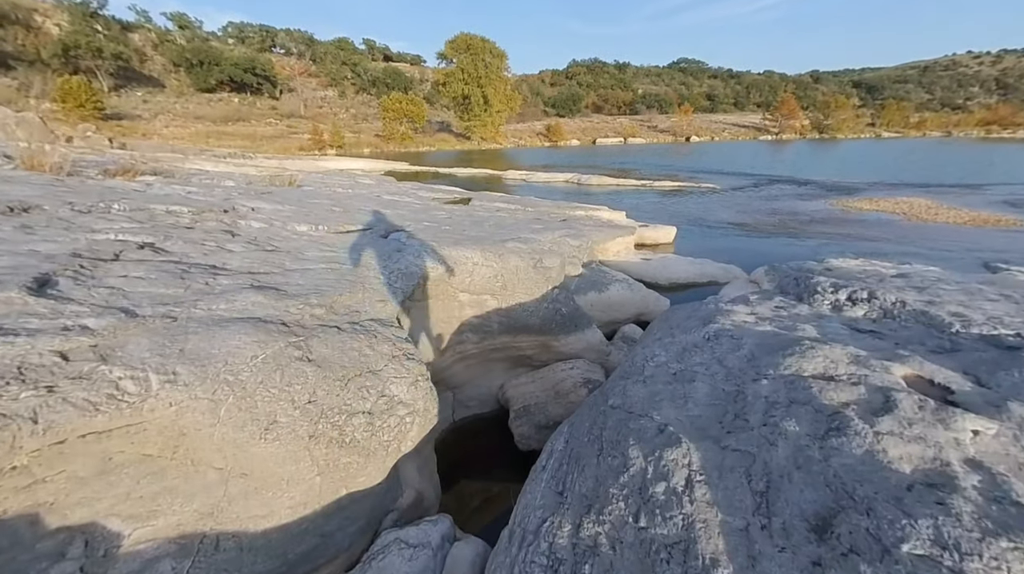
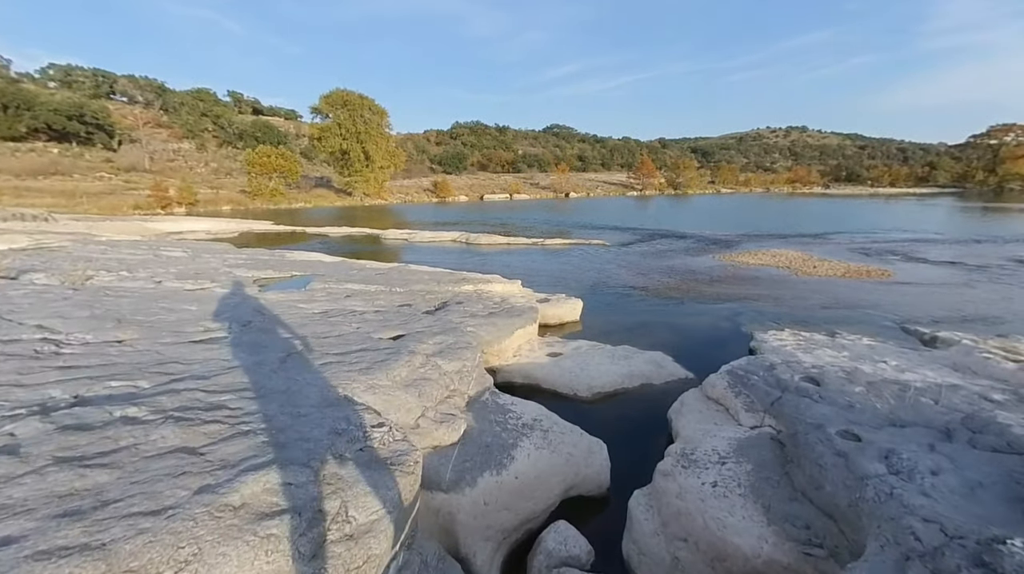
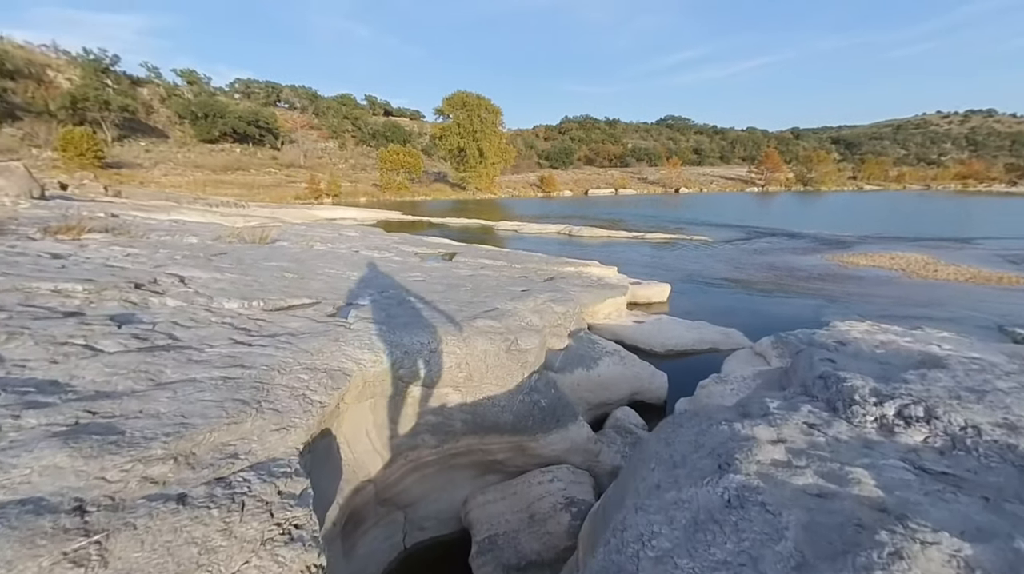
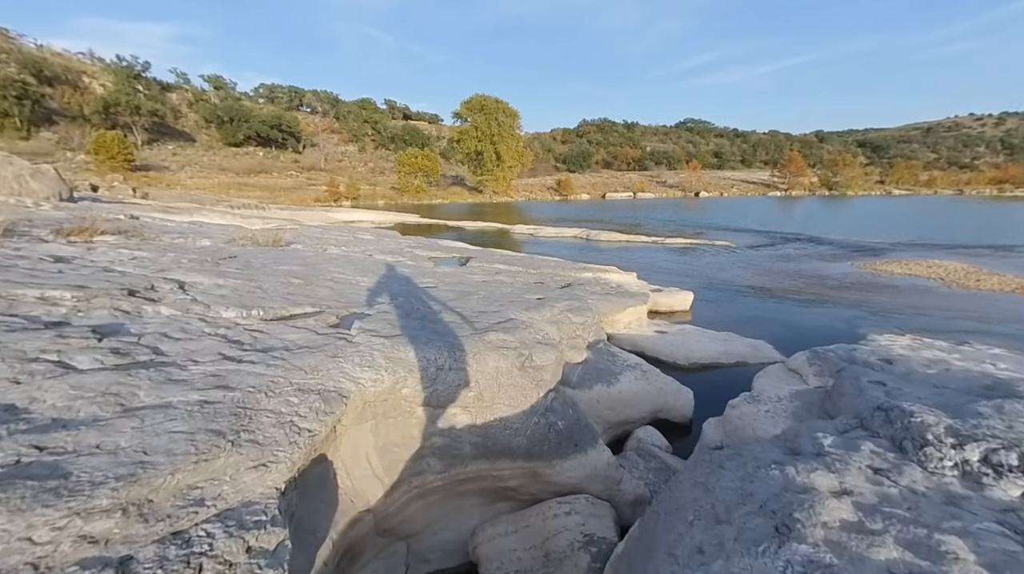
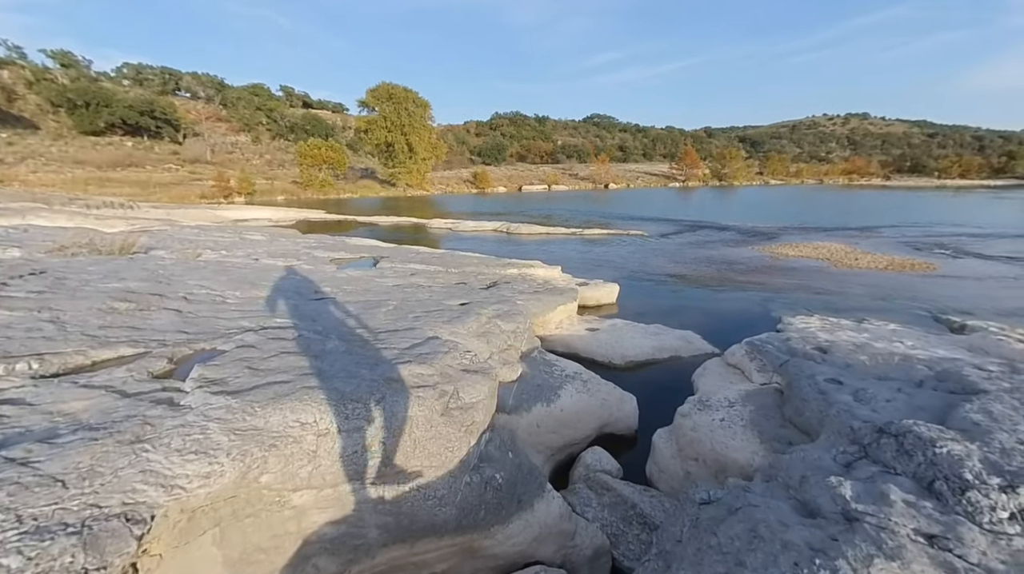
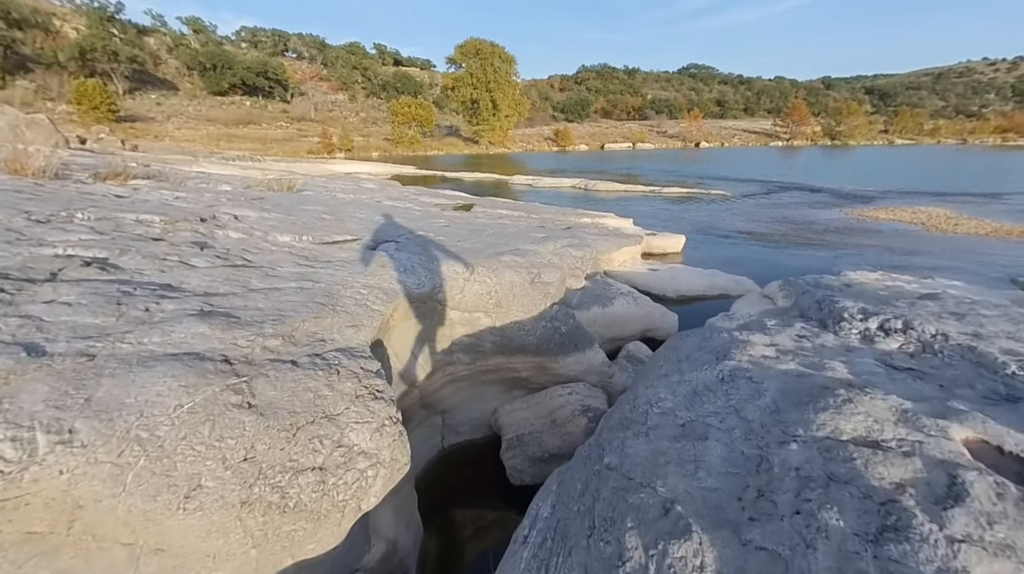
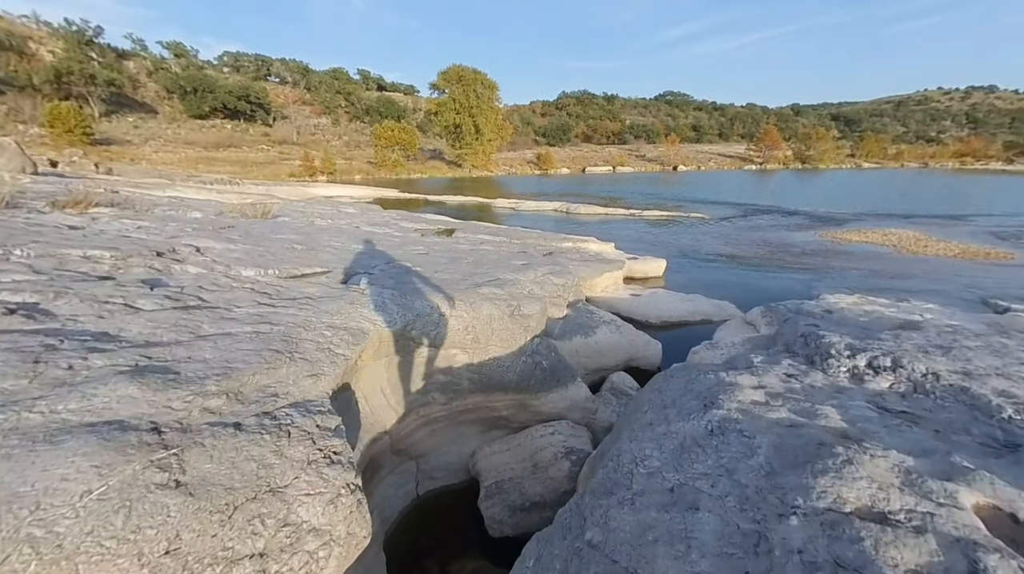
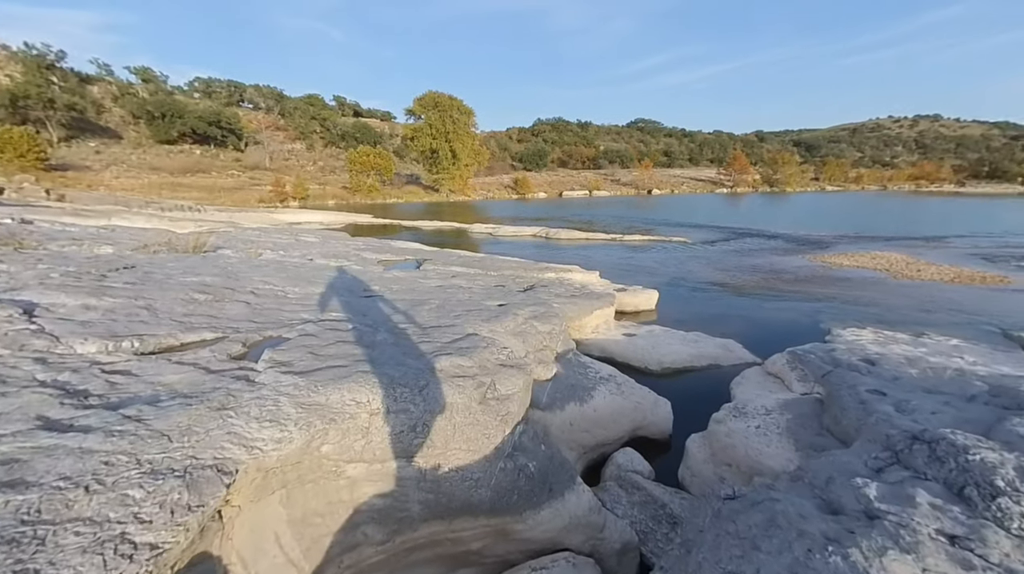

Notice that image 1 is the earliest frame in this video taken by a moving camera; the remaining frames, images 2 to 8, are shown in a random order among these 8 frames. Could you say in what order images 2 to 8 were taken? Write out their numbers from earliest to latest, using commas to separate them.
6, 7, 3, 4, 8, 5, 2
